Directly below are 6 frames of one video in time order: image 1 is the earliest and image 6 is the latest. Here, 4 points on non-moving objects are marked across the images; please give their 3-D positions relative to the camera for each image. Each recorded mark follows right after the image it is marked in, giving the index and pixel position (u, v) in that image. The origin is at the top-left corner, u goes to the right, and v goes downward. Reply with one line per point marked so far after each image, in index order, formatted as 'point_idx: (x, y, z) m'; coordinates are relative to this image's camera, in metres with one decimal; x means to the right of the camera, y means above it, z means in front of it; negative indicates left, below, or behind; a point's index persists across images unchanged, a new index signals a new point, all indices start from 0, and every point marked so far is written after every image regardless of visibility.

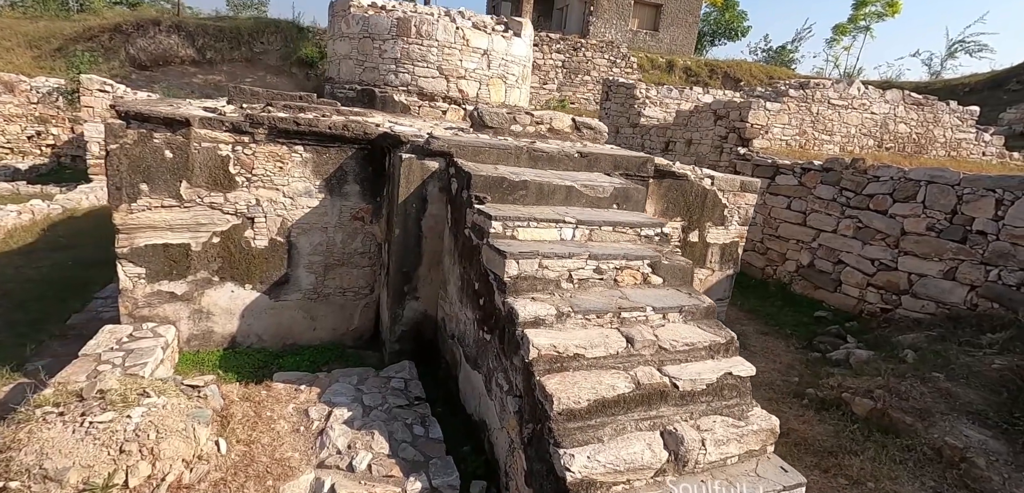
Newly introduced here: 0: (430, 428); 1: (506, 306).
0: (-0.4, -0.8, +2.1) m
1: (0.0, -0.2, +1.9) m
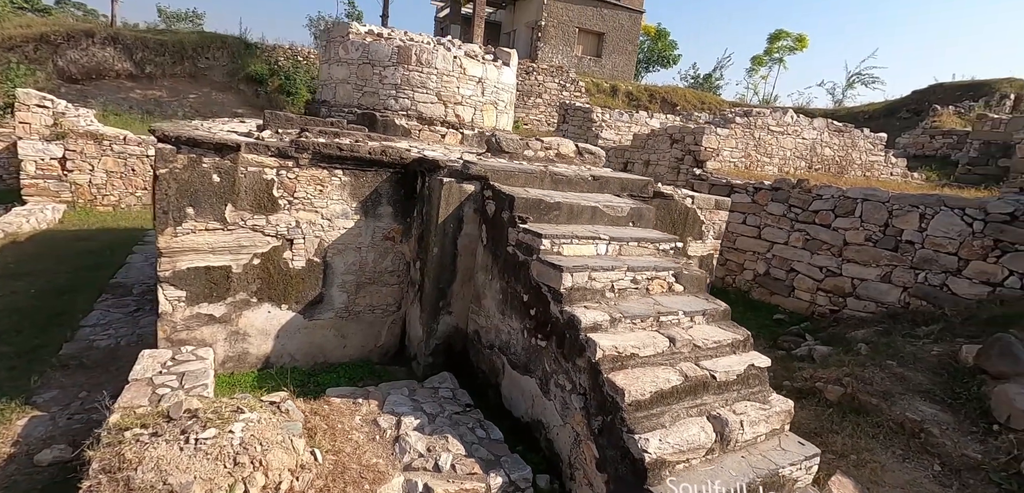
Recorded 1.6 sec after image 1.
0: (-0.1, -0.9, +2.3) m
1: (+0.2, -0.3, +2.1) m
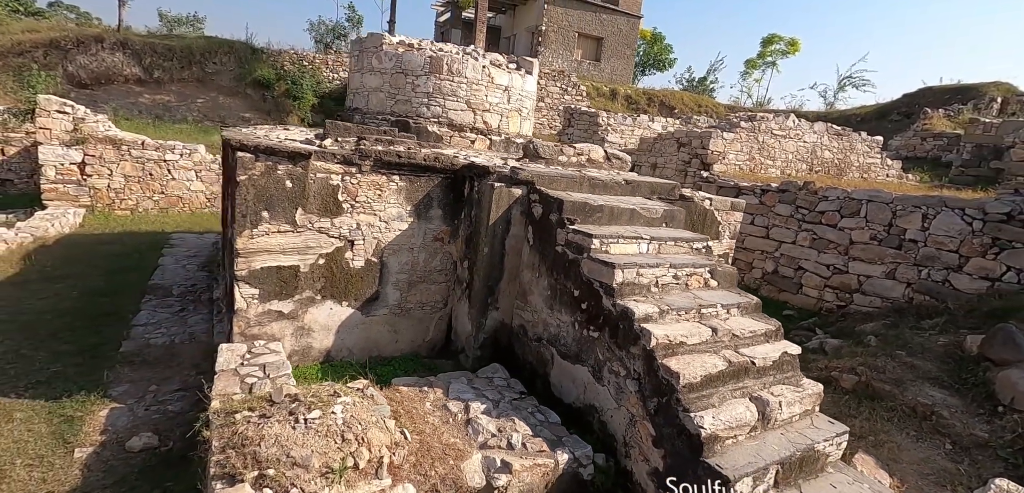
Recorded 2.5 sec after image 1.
0: (+0.2, -0.9, +2.5) m
1: (+0.5, -0.3, +2.4) m
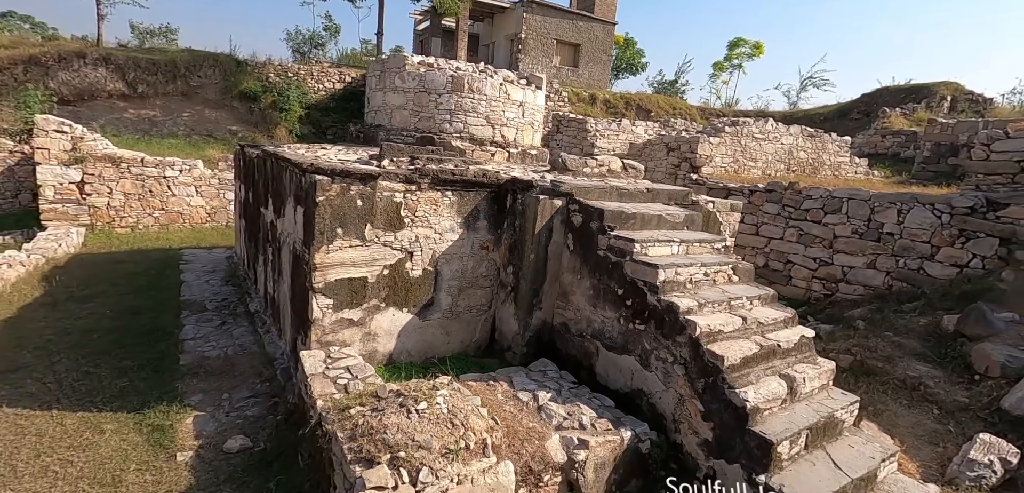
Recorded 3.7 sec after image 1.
0: (+0.5, -0.9, +2.8) m
1: (+0.9, -0.3, +2.7) m
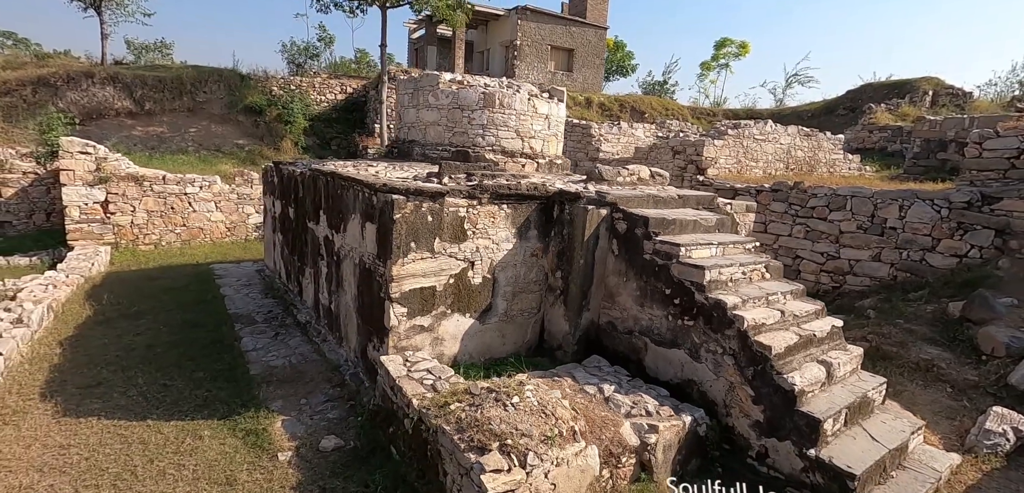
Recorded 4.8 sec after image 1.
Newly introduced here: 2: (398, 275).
0: (+0.9, -0.9, +3.1) m
1: (+1.3, -0.3, +3.0) m
2: (-0.7, -0.2, +3.1) m
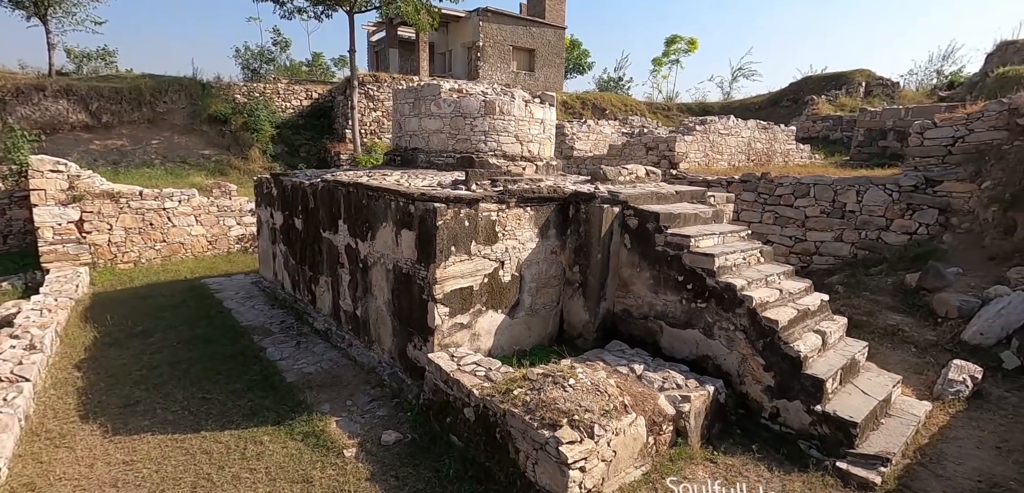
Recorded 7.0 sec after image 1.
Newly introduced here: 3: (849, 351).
0: (+1.2, -0.9, +3.5) m
1: (+1.5, -0.3, +3.4) m
2: (-0.5, -0.2, +3.3) m
3: (+2.5, -0.8, +3.5) m
